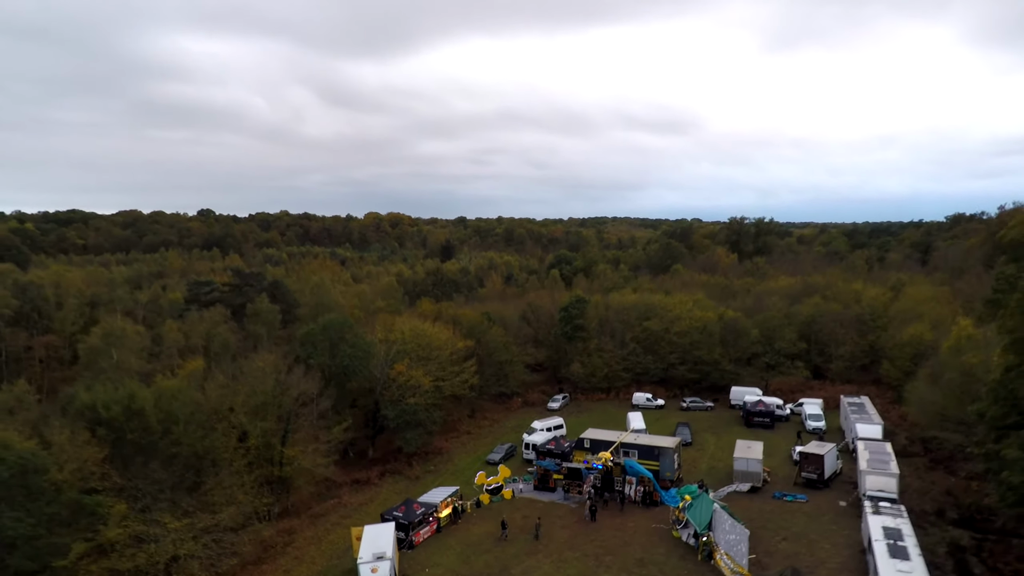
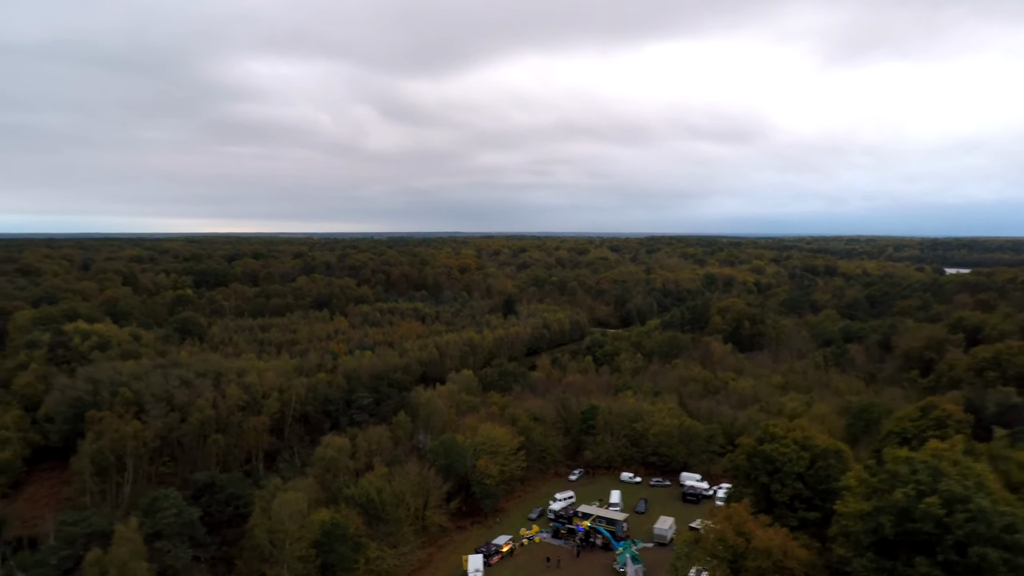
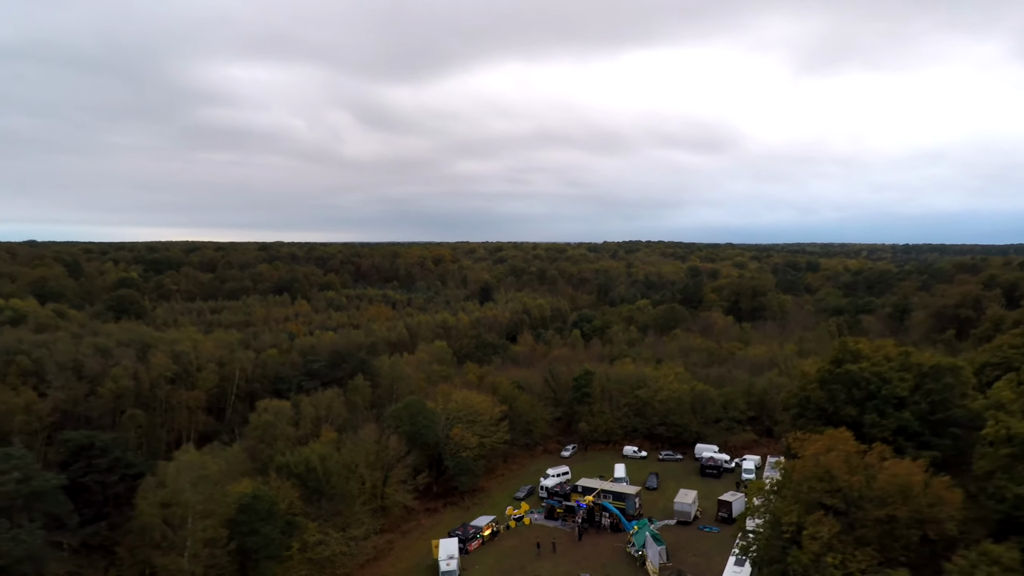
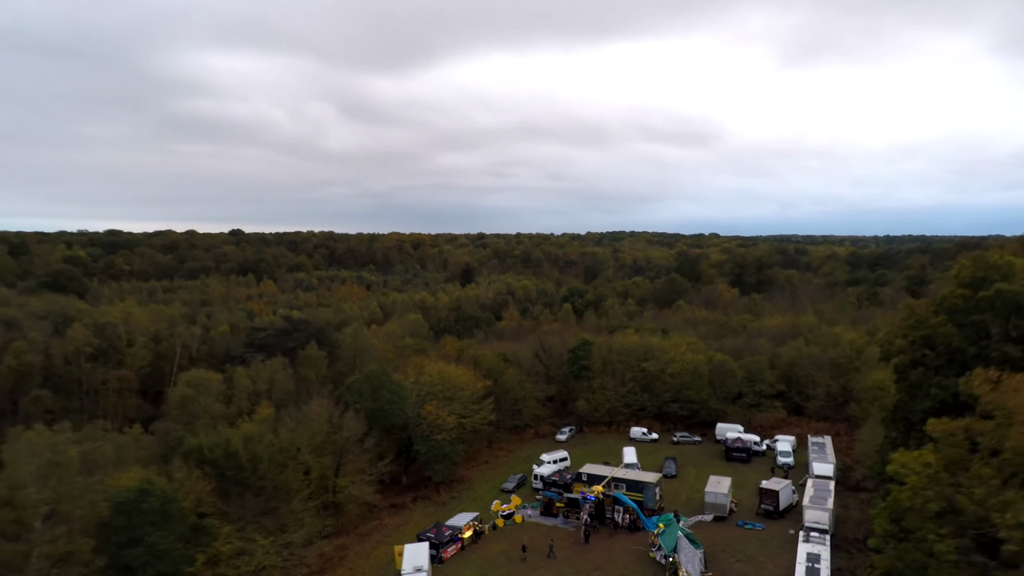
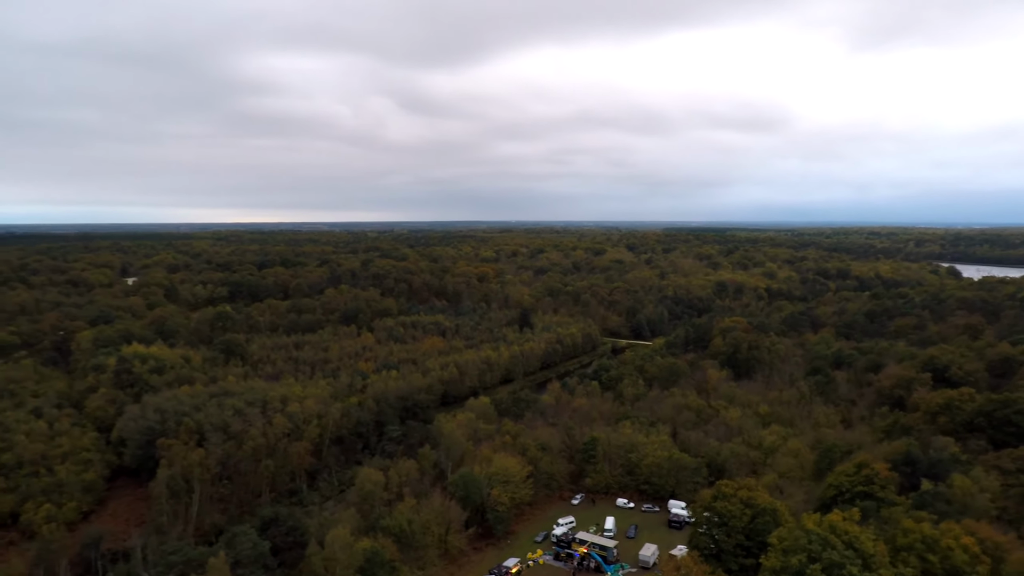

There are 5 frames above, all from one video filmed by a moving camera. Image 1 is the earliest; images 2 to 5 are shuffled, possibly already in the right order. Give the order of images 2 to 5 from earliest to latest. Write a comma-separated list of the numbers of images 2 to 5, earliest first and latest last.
4, 3, 2, 5
